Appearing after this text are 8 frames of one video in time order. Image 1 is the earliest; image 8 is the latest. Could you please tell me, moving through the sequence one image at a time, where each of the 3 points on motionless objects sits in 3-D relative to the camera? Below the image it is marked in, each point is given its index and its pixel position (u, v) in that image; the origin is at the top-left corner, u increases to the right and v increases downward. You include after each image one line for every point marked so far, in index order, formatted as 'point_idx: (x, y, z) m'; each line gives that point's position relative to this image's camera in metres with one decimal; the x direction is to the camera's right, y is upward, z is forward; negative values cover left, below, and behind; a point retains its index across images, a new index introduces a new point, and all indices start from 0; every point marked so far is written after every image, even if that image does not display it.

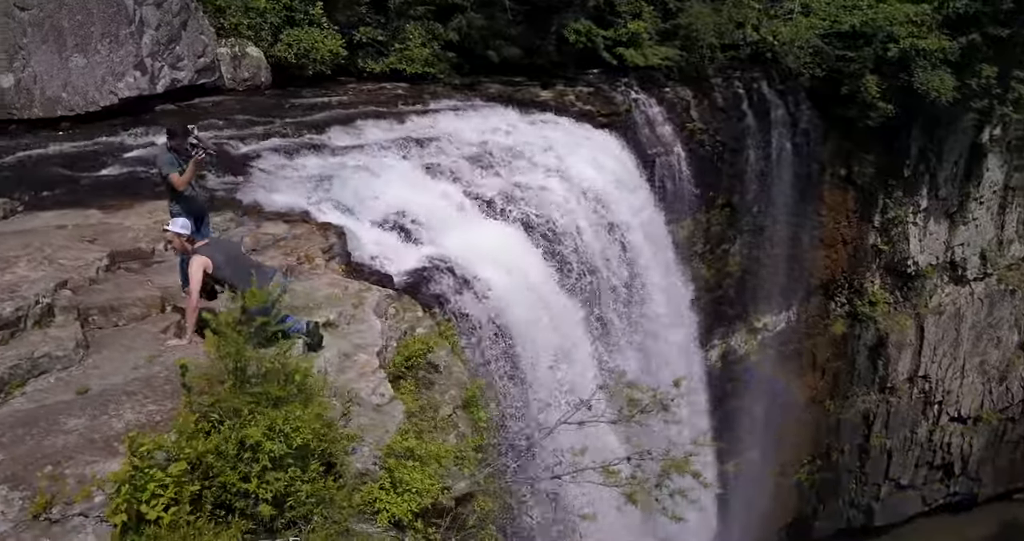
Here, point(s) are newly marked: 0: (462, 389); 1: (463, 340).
0: (-0.3, -0.6, +4.7) m
1: (-0.3, -0.5, +5.9) m
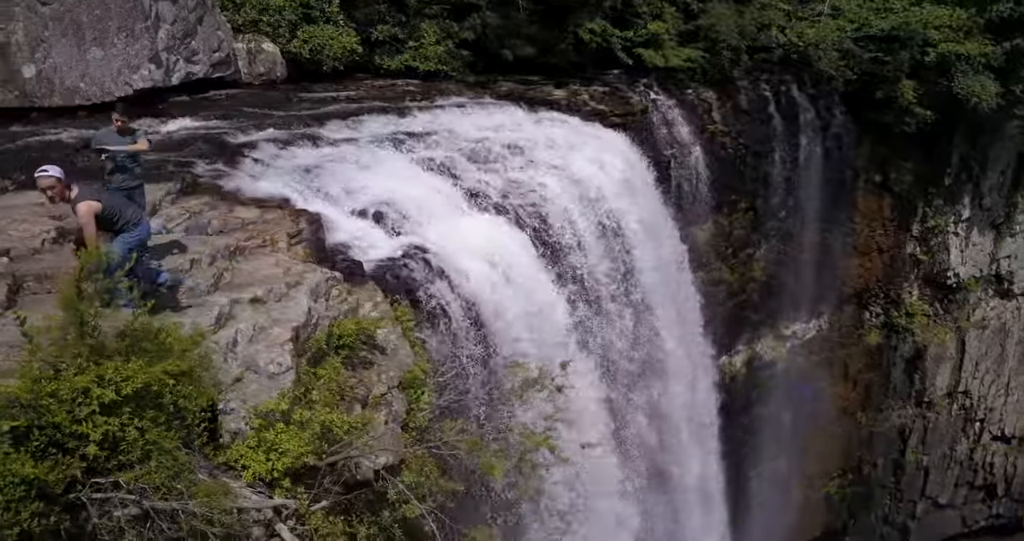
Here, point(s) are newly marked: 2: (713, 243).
0: (-0.7, -0.6, +4.9) m
1: (-0.6, -0.4, +6.1) m
2: (+2.9, +0.4, +12.2) m
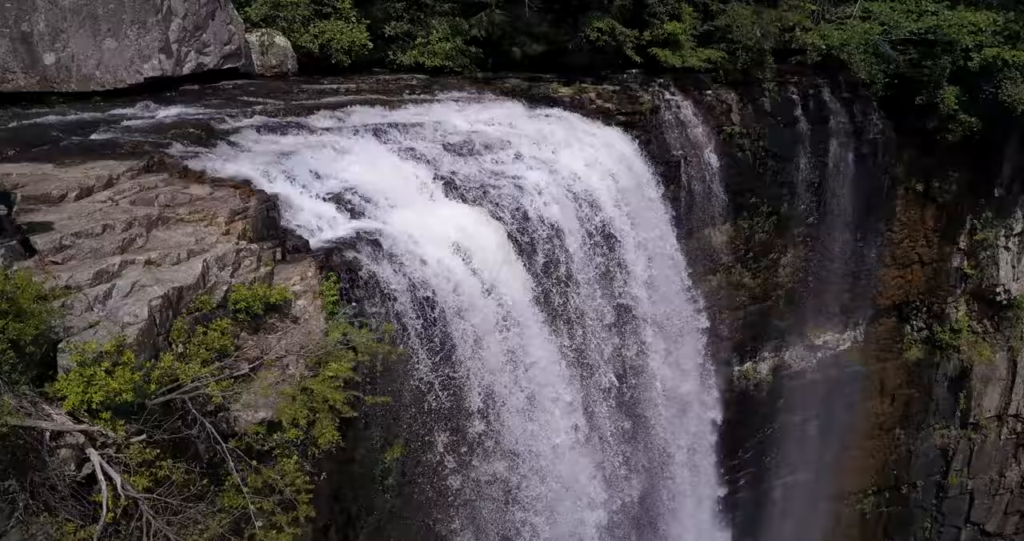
0: (-1.3, -0.4, +5.3) m
1: (-1.0, -0.3, +6.4) m
2: (+3.1, +0.3, +12.1) m
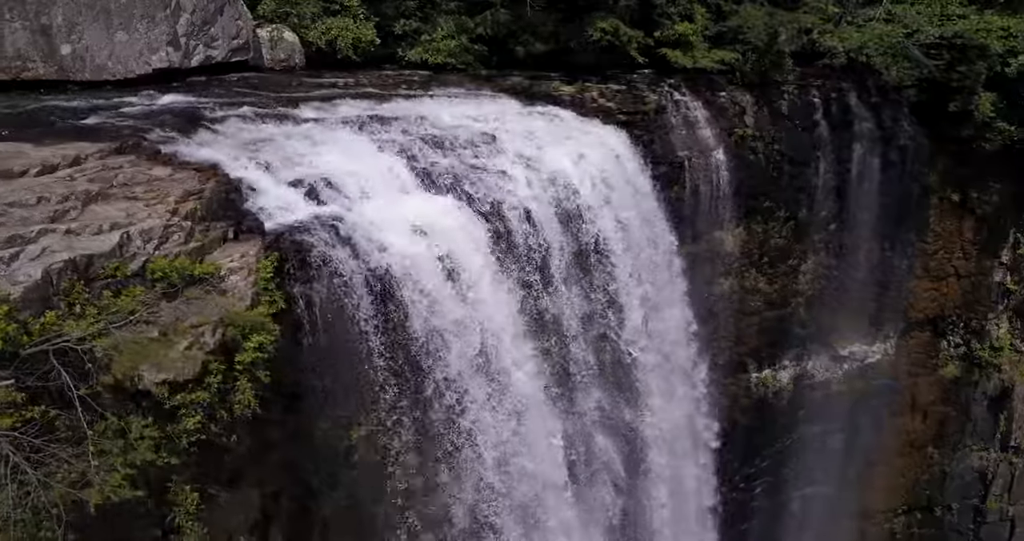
0: (-1.8, -0.3, +5.6) m
1: (-1.5, -0.1, +6.7) m
2: (+3.2, +0.3, +12.0) m
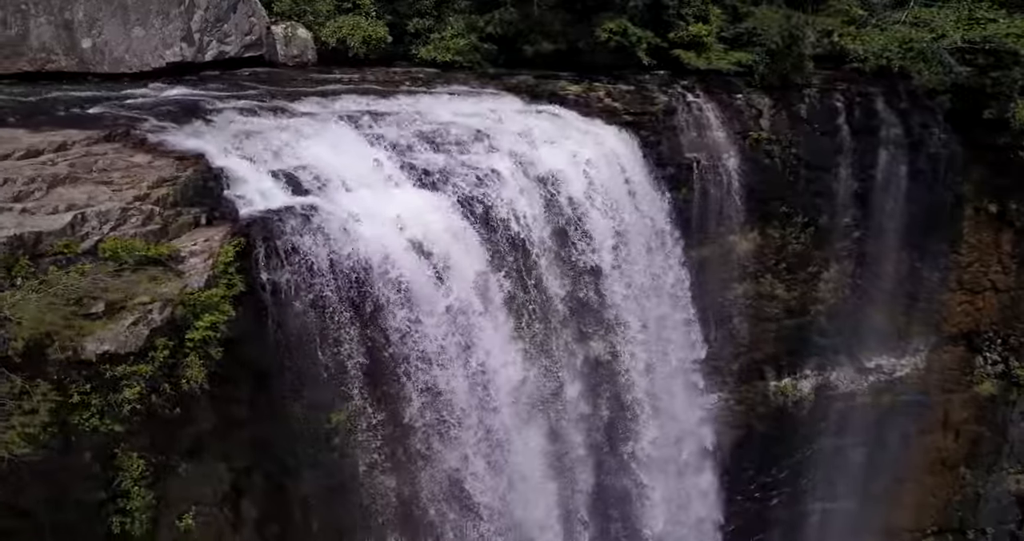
0: (-2.2, -0.1, +5.9) m
1: (-1.8, 0.0, +7.0) m
2: (+3.4, +0.2, +11.8) m
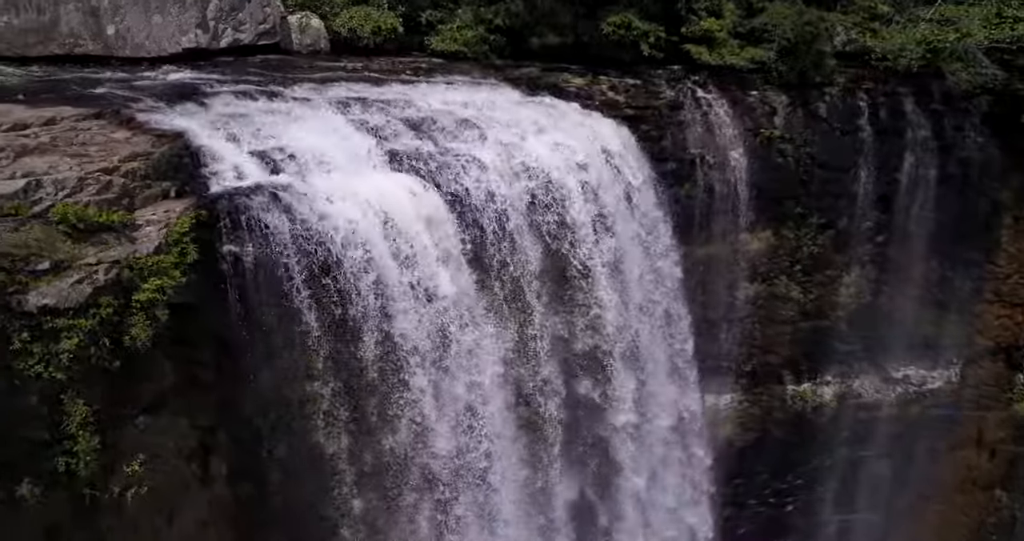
0: (-2.8, +0.1, +6.5) m
1: (-2.2, +0.2, +7.5) m
2: (+3.5, +0.2, +11.7) m
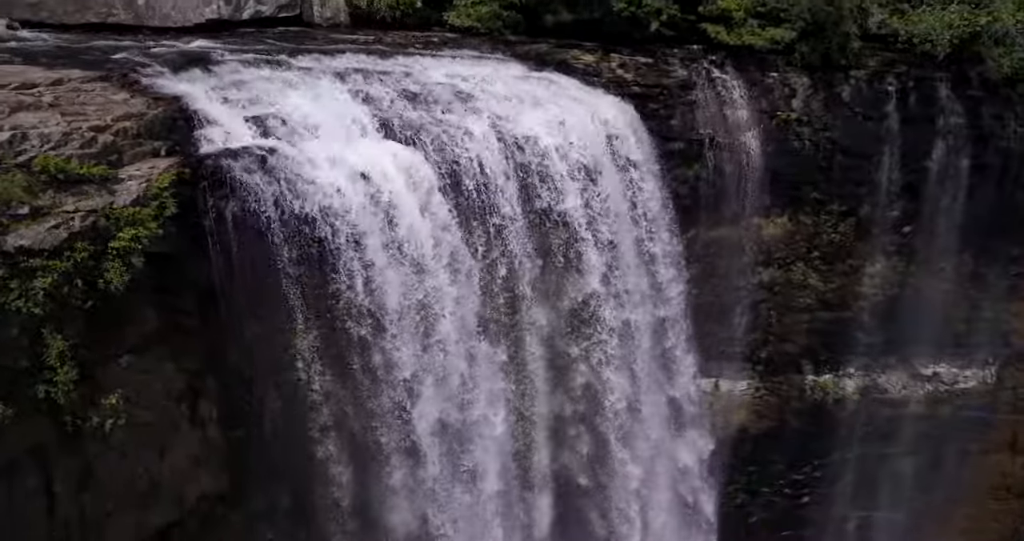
0: (-3.2, +0.5, +7.0) m
1: (-2.5, +0.6, +8.0) m
2: (+3.6, +0.4, +11.5) m
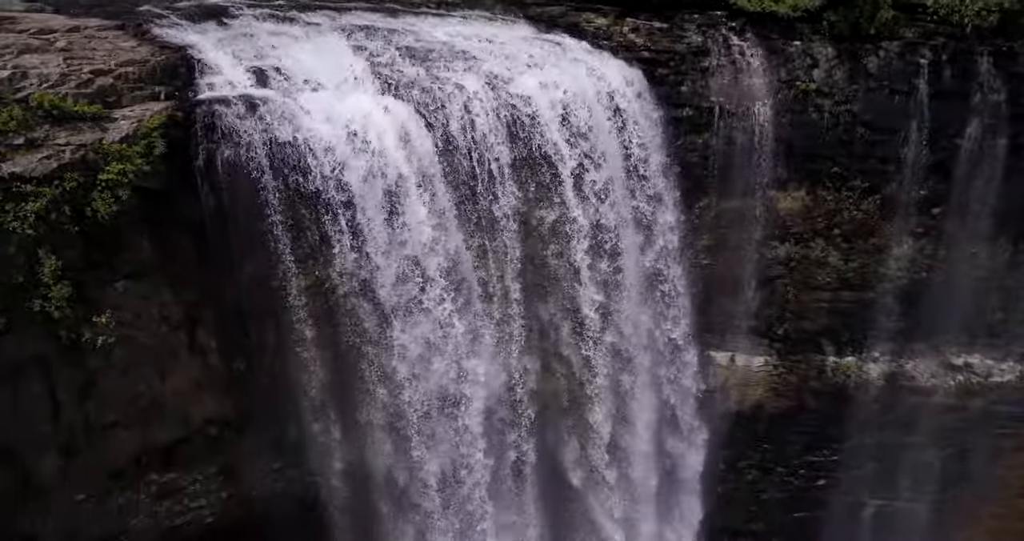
0: (-3.6, +1.1, +7.7) m
1: (-2.8, +1.2, +8.6) m
2: (+3.8, +0.7, +11.2) m
